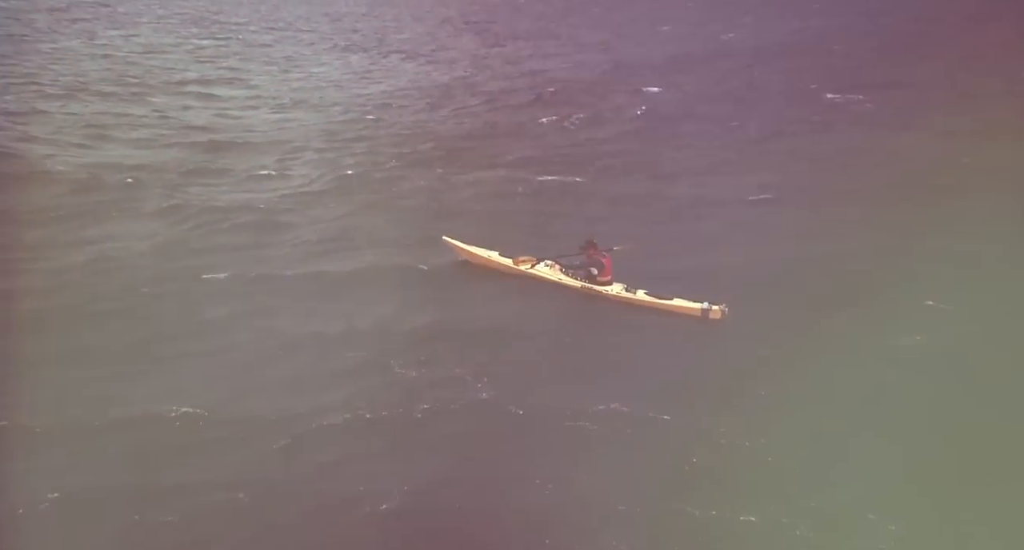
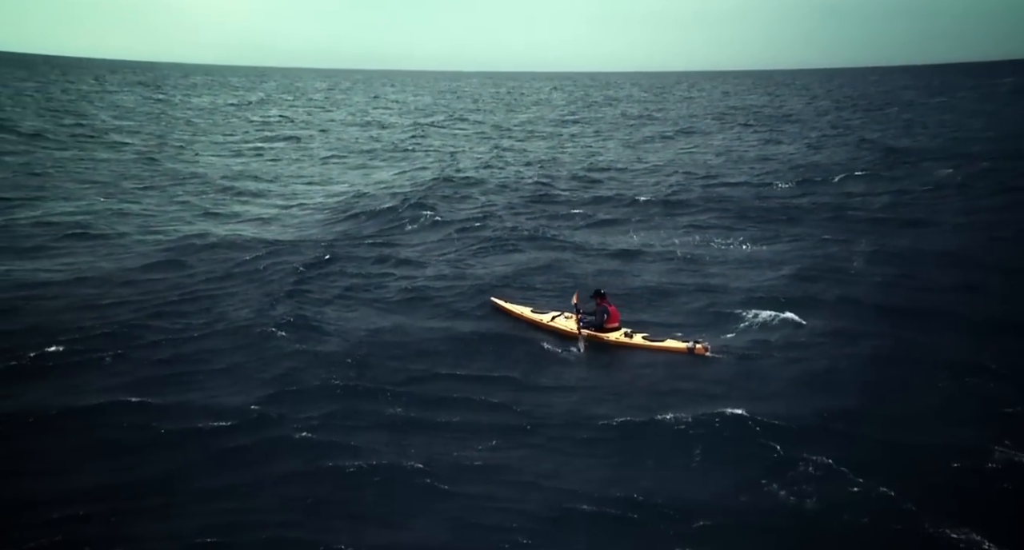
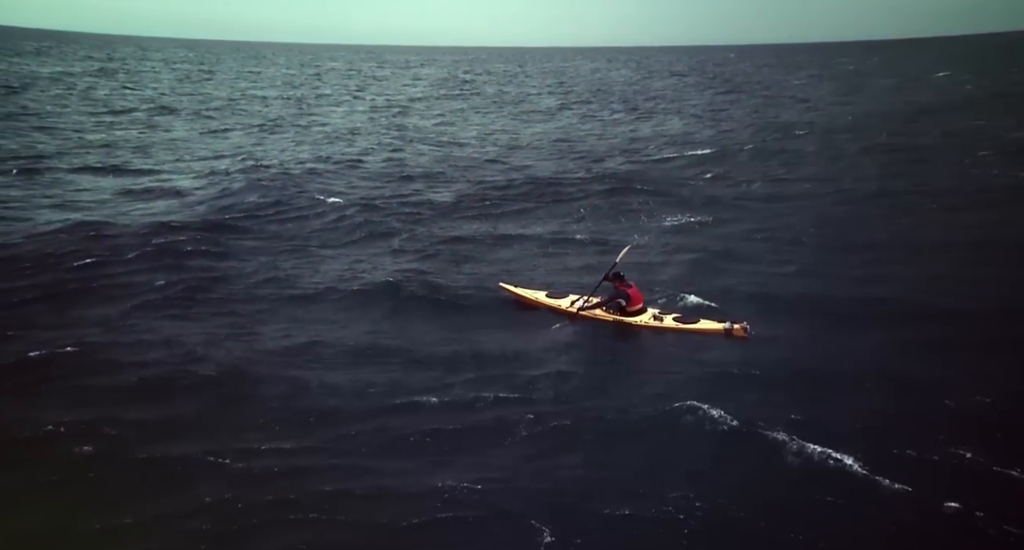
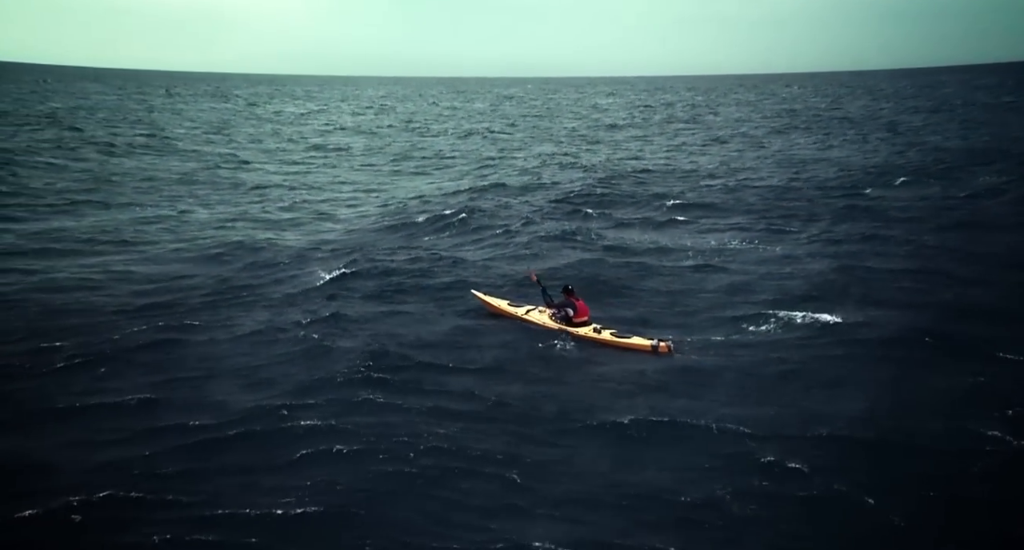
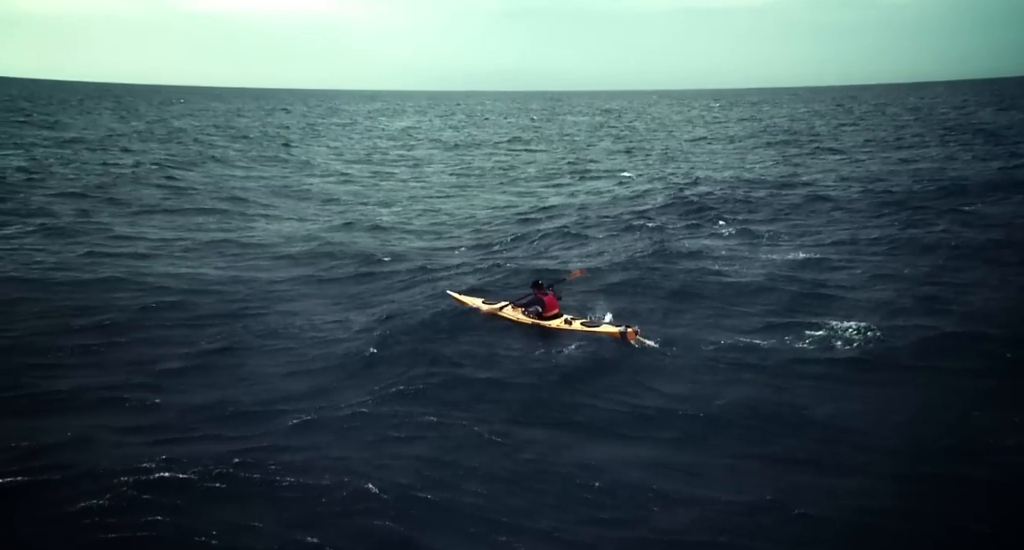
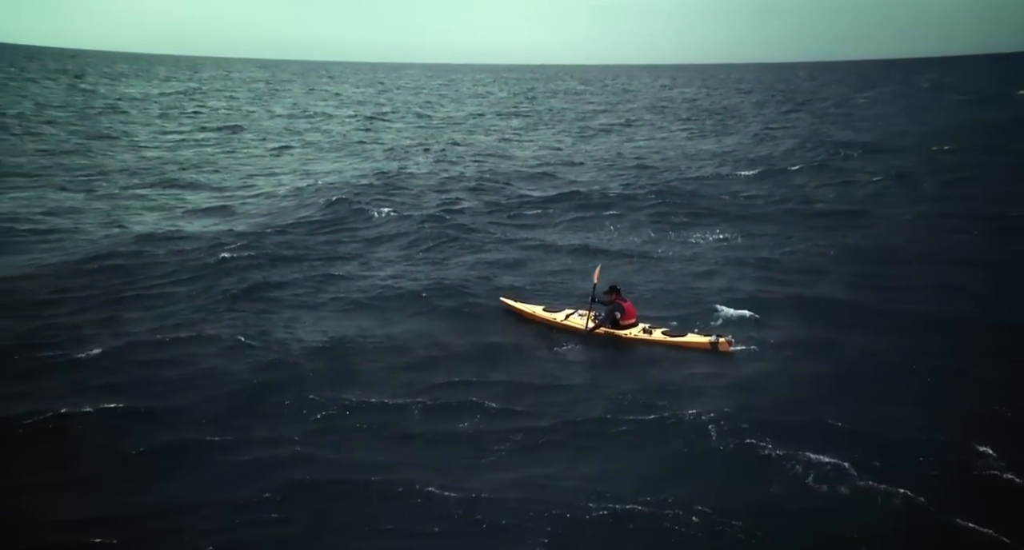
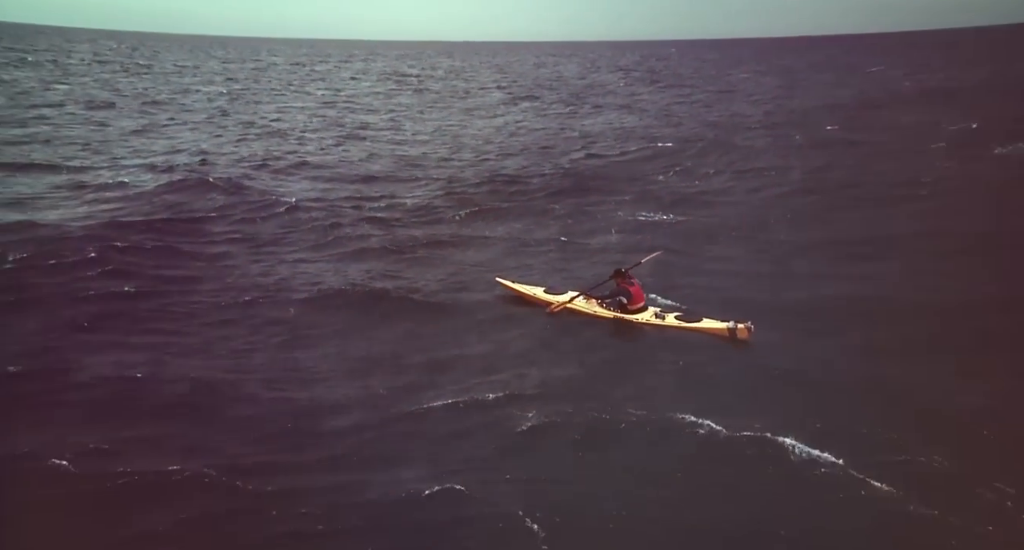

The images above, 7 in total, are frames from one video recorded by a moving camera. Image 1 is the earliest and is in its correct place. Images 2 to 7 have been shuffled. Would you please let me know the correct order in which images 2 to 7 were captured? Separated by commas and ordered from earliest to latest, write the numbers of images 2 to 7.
7, 3, 6, 2, 4, 5
